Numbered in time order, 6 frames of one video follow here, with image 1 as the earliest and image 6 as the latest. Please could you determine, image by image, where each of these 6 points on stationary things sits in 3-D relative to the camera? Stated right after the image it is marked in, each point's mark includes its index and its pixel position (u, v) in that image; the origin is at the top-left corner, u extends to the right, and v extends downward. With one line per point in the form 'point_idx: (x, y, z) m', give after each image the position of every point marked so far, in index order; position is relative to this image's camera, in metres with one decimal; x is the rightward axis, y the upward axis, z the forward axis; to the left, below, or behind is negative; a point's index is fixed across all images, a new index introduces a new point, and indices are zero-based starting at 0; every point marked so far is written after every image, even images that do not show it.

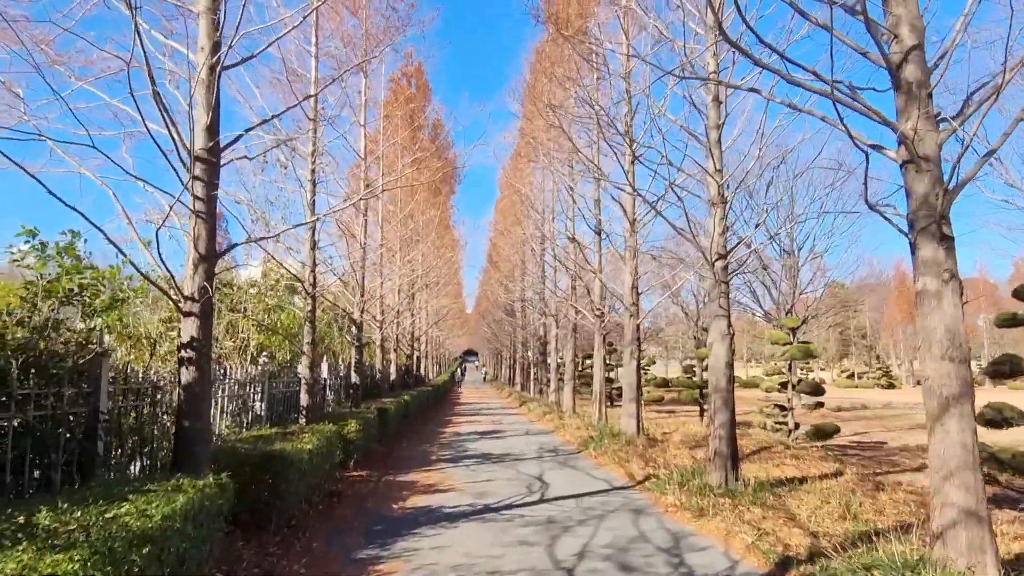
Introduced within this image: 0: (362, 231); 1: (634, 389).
0: (-2.5, +0.9, +13.4) m
1: (+1.9, -1.5, +12.4) m
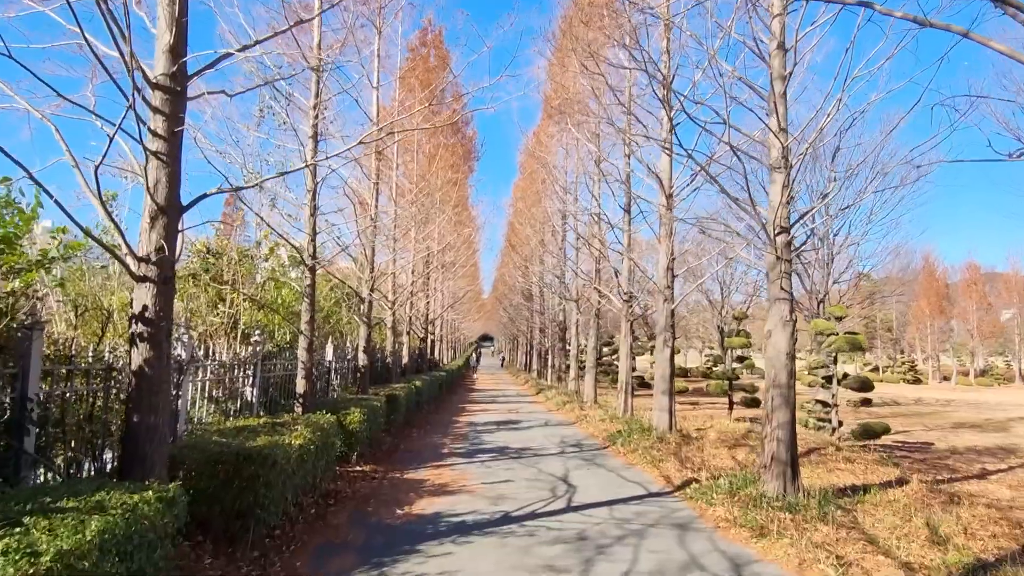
0: (-2.1, +1.3, +12.3) m
1: (+2.1, -1.3, +11.3) m
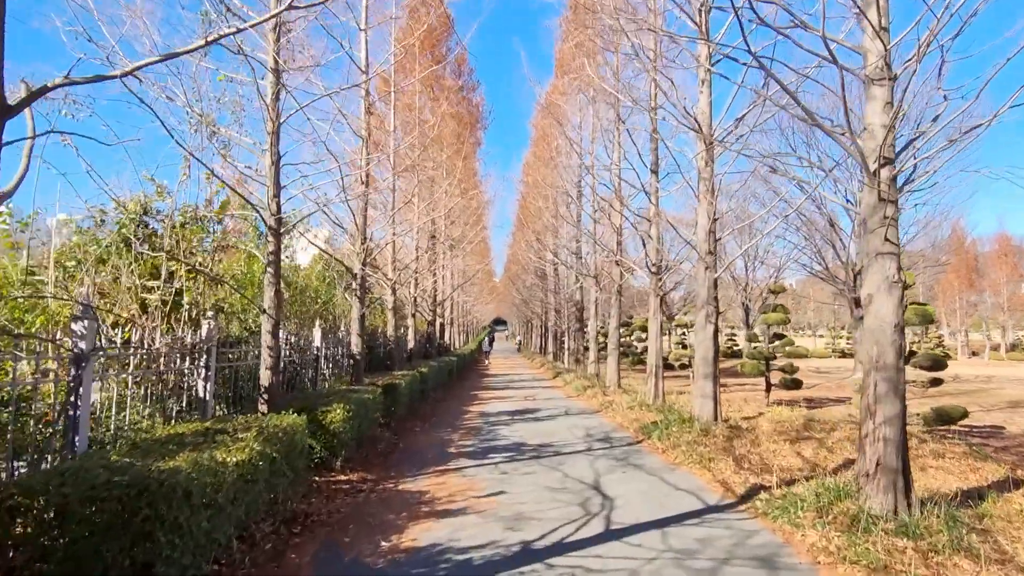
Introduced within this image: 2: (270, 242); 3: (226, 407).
0: (-2.0, +1.6, +10.6) m
1: (+2.3, -0.9, +9.6) m
2: (-1.9, +0.4, +6.4) m
3: (-2.4, -1.0, +6.7) m
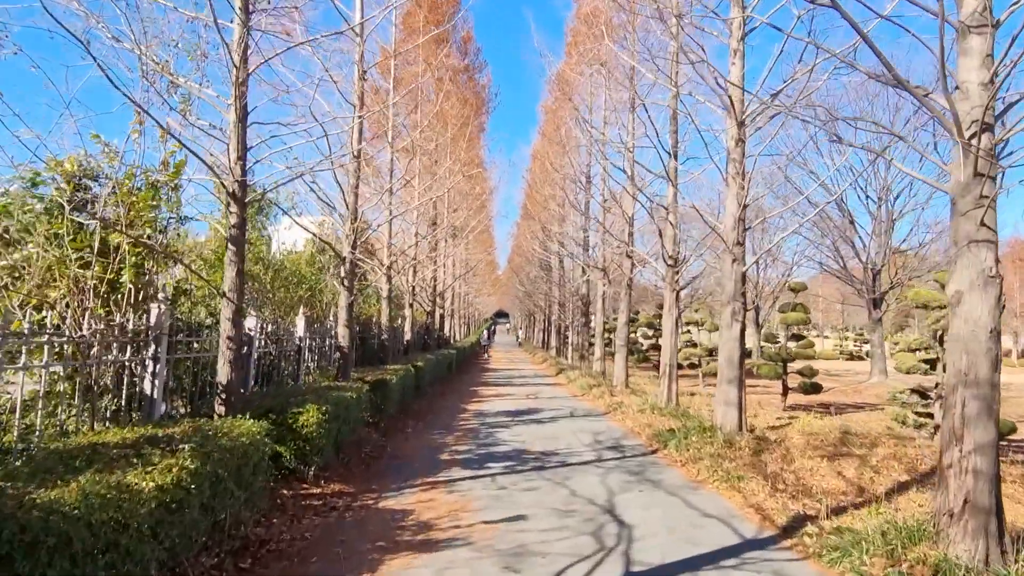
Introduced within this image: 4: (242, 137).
0: (-1.9, +1.8, +9.7) m
1: (+2.4, -0.8, +8.7) m
2: (-1.8, +0.5, +5.4) m
3: (-2.4, -0.8, +5.8) m
4: (-1.8, +1.0, +5.4) m
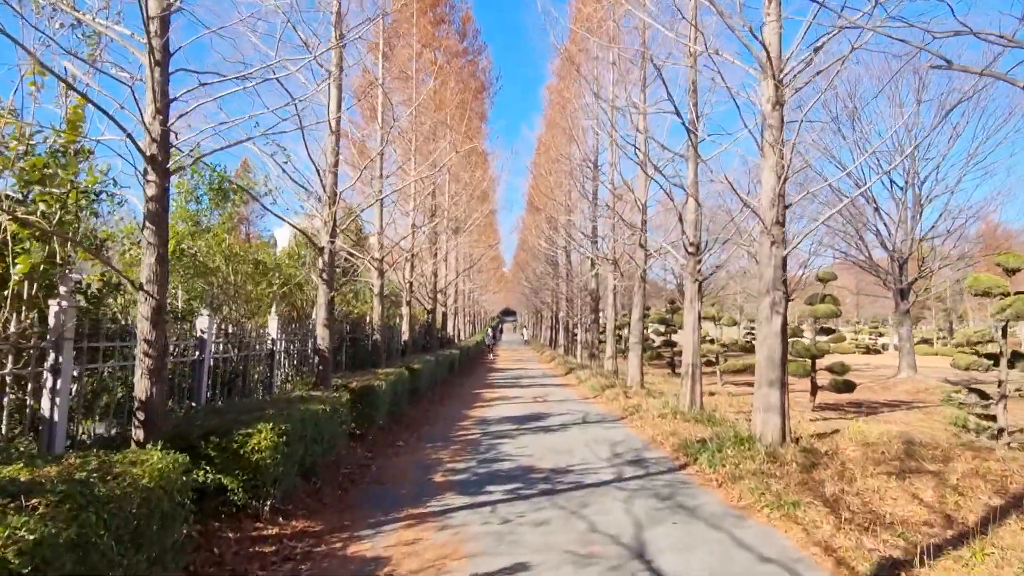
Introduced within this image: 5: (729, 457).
0: (-1.9, +1.8, +8.5) m
1: (+2.4, -0.7, +7.4) m
2: (-1.9, +0.6, +4.2) m
3: (-2.3, -0.8, +4.6) m
4: (-1.8, +1.0, +4.2) m
5: (+1.9, -1.4, +7.0) m
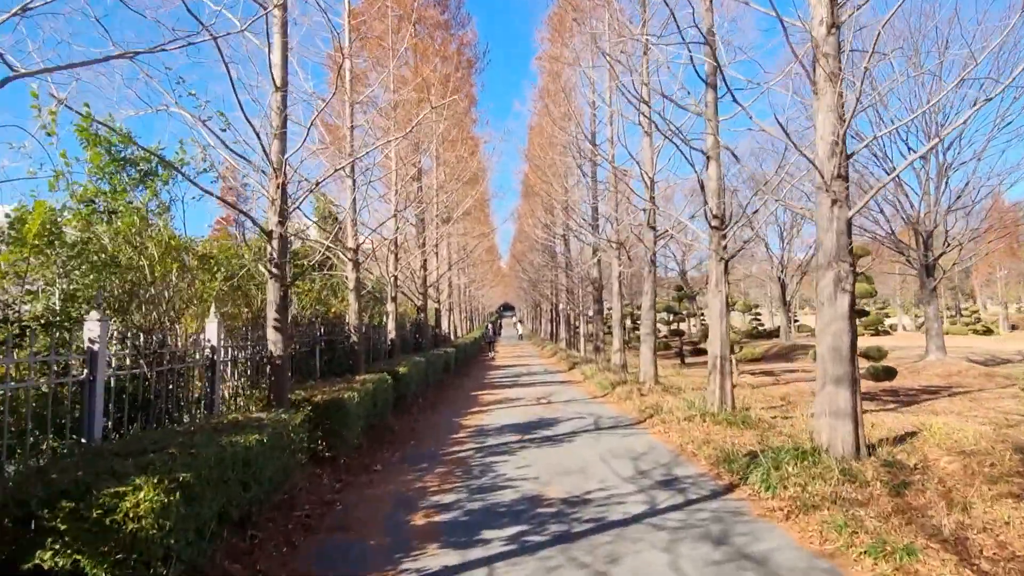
0: (-2.0, +1.9, +6.9) m
1: (+2.4, -0.5, +5.9) m
2: (-1.9, +0.6, +2.6) m
3: (-2.3, -0.8, +3.0) m
4: (-1.9, +1.1, +2.7) m
5: (+1.9, -1.3, +5.5) m
